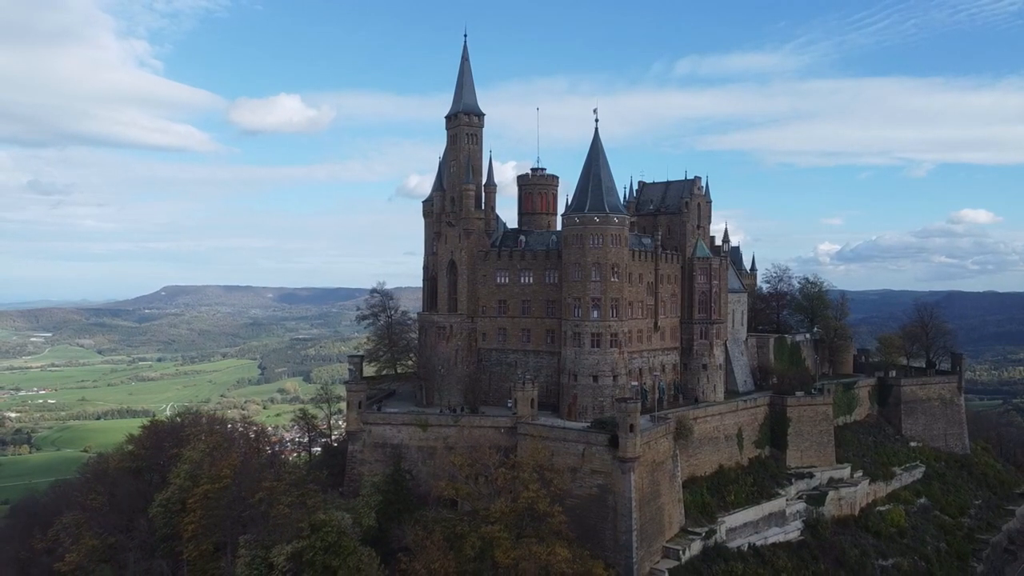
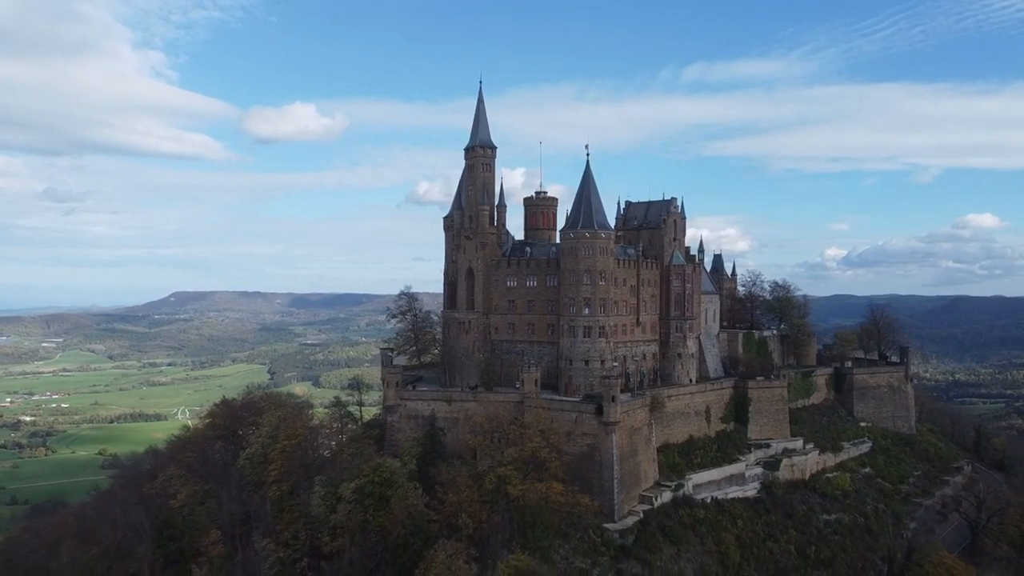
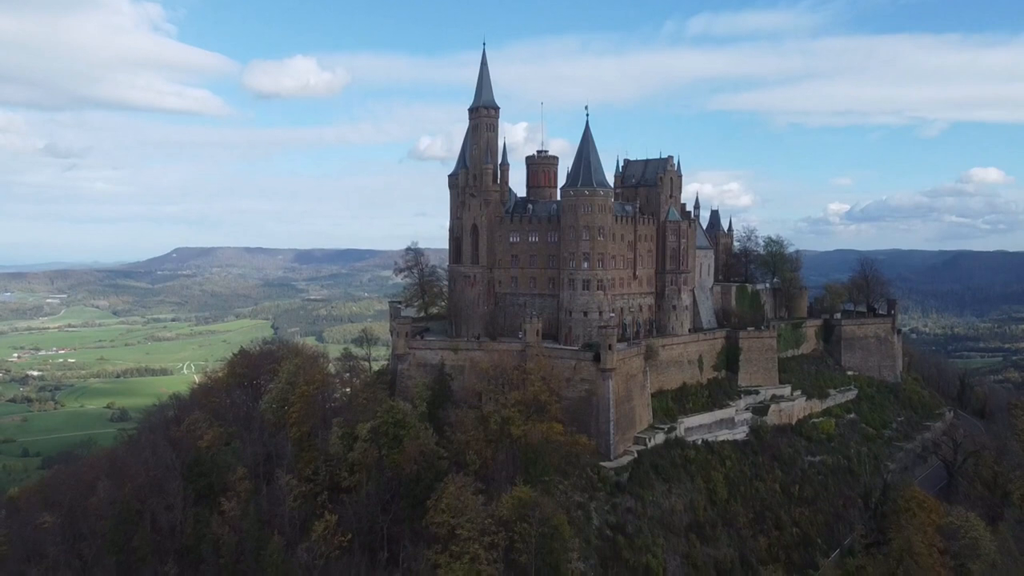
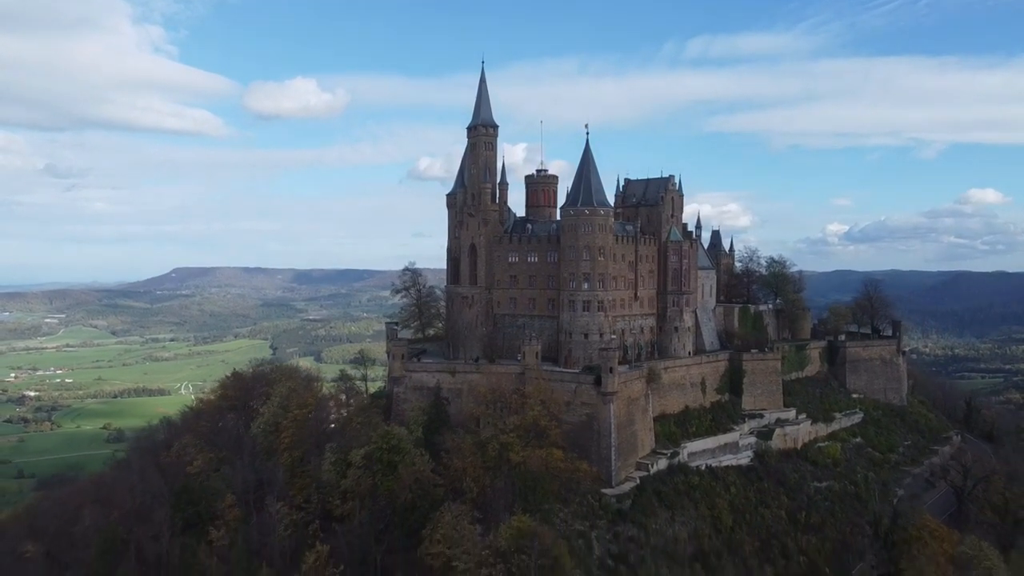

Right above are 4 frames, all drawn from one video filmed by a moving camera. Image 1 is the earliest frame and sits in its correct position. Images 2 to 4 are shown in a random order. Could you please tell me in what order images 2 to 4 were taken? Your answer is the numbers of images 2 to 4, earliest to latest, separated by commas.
2, 4, 3
